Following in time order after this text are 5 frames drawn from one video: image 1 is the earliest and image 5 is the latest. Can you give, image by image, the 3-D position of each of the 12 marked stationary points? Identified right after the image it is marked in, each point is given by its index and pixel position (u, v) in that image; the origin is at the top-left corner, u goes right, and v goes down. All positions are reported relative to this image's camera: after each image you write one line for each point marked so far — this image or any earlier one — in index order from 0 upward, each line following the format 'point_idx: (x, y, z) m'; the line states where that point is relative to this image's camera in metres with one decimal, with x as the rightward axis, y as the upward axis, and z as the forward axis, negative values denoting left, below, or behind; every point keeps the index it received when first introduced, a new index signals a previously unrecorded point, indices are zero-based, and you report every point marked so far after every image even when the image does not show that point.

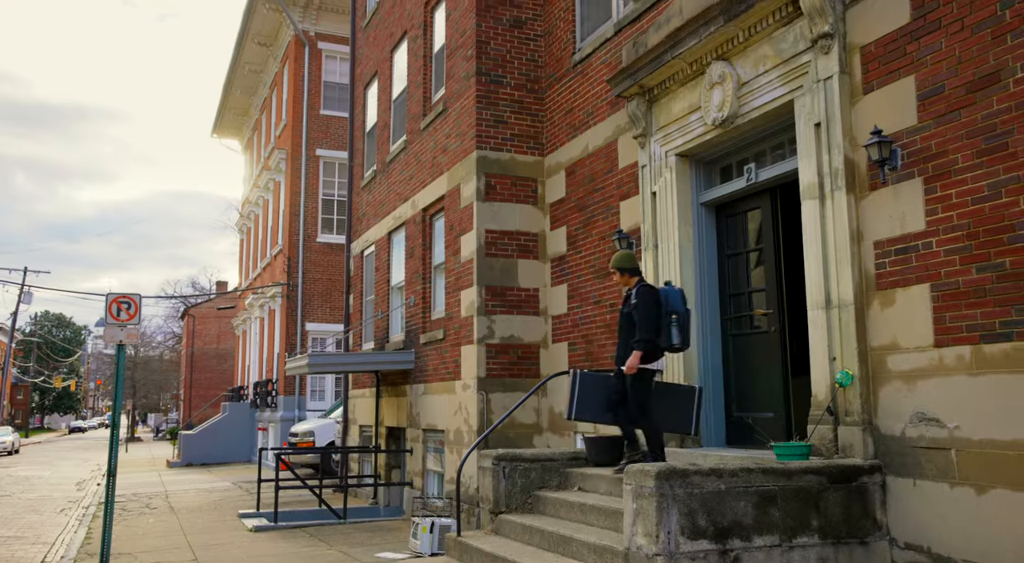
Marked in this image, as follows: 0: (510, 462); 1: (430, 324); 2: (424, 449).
0: (0.0, -1.7, +8.3) m
1: (-1.2, -0.6, +12.8) m
2: (-1.2, -2.4, +12.7) m
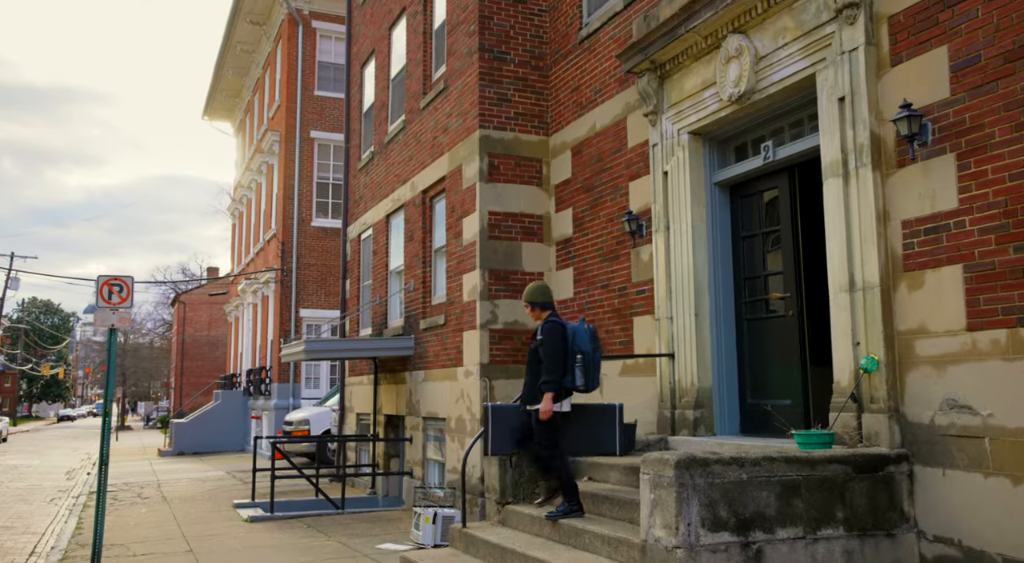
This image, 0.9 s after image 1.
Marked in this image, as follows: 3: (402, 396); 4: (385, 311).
0: (+0.1, -1.6, +8.0) m
1: (-1.2, -0.4, +12.5) m
2: (-1.2, -2.2, +12.4) m
3: (-1.7, -1.8, +13.3) m
4: (-2.1, -0.5, +14.3) m
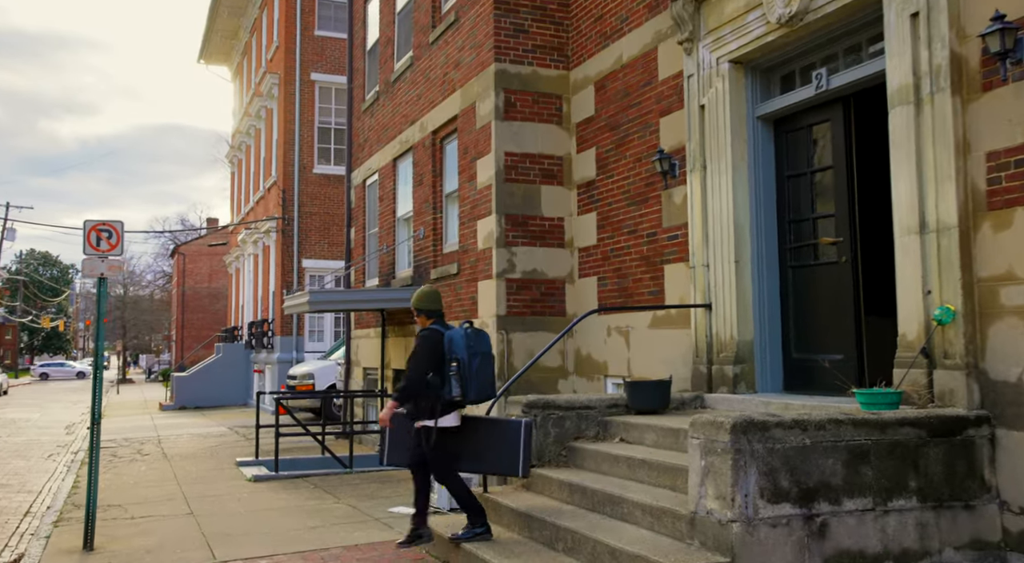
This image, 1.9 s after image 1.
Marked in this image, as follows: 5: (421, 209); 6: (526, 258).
0: (+0.3, -1.1, +7.4) m
1: (-0.9, +0.3, +11.8) m
2: (-1.0, -1.5, +11.8) m
3: (-1.4, -1.0, +12.7) m
4: (-1.9, +0.3, +13.6) m
5: (-1.3, +1.0, +12.4) m
6: (+0.2, +0.3, +10.2) m
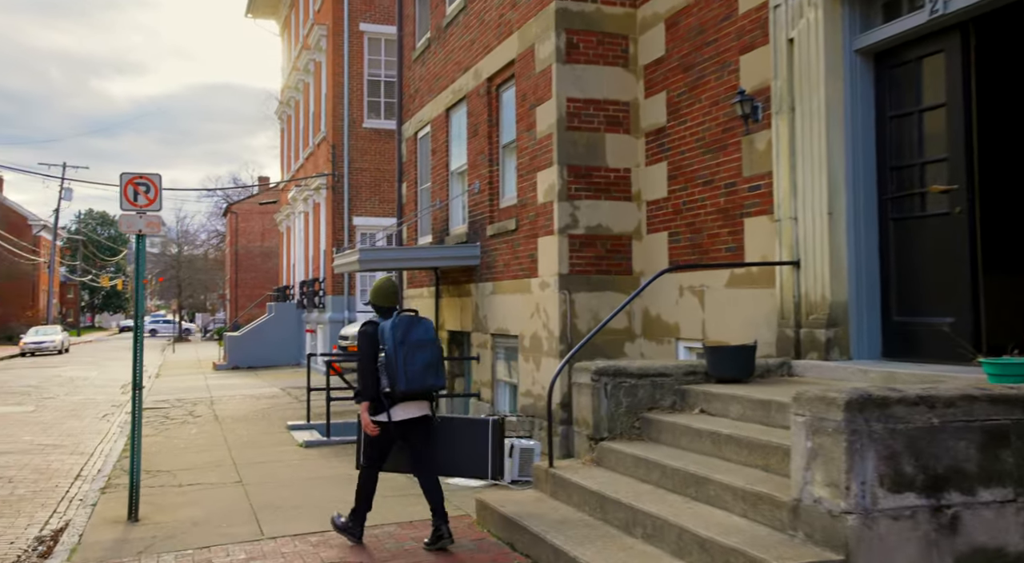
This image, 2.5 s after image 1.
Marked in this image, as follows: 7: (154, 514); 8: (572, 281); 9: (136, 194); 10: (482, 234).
0: (+0.8, -0.7, +6.7) m
1: (-0.2, +0.9, +11.2) m
2: (-0.2, -1.0, +11.3) m
3: (-0.6, -0.4, +12.1) m
4: (-1.0, +1.0, +13.0) m
5: (-0.5, +1.6, +11.7) m
6: (+0.8, +0.7, +9.5) m
7: (-3.0, -2.0, +7.4) m
8: (+0.6, 0.0, +9.4) m
9: (-3.2, +0.7, +7.5) m
10: (-0.4, +0.6, +11.6) m
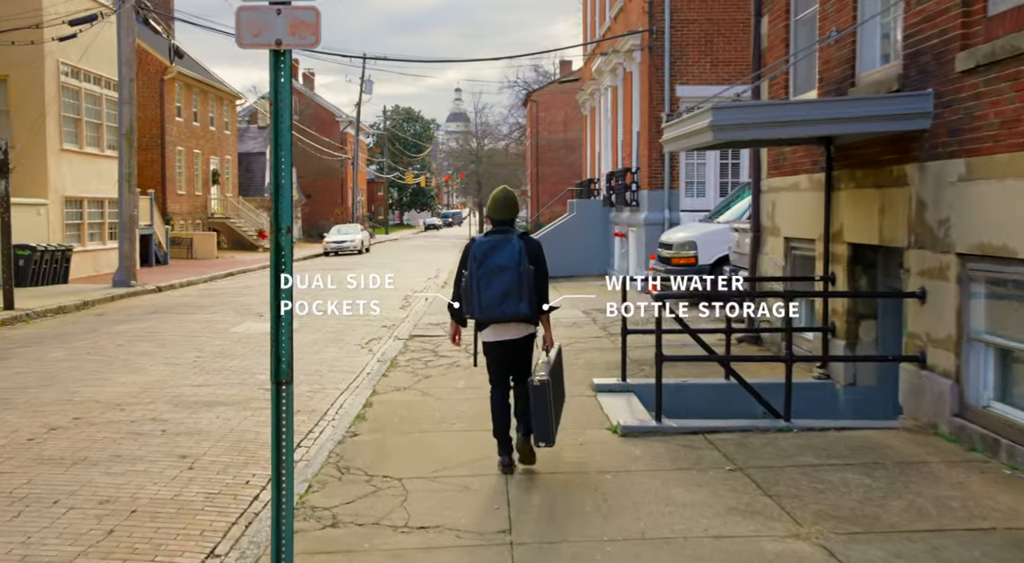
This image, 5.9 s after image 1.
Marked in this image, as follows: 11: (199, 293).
0: (+2.6, -0.4, +1.6) m
1: (+3.2, +1.7, +5.9) m
2: (+3.2, -0.1, +6.2) m
3: (+3.1, +0.6, +7.0) m
4: (+3.0, +2.0, +7.8) m
5: (+3.1, +2.5, +6.4) m
6: (+3.6, +1.4, +4.0) m
7: (-0.7, -1.4, +3.5) m
8: (+3.4, +0.6, +4.0) m
9: (-0.9, +1.3, +3.4) m
10: (+3.1, +1.5, +6.4) m
11: (-6.1, -0.2, +17.1) m
